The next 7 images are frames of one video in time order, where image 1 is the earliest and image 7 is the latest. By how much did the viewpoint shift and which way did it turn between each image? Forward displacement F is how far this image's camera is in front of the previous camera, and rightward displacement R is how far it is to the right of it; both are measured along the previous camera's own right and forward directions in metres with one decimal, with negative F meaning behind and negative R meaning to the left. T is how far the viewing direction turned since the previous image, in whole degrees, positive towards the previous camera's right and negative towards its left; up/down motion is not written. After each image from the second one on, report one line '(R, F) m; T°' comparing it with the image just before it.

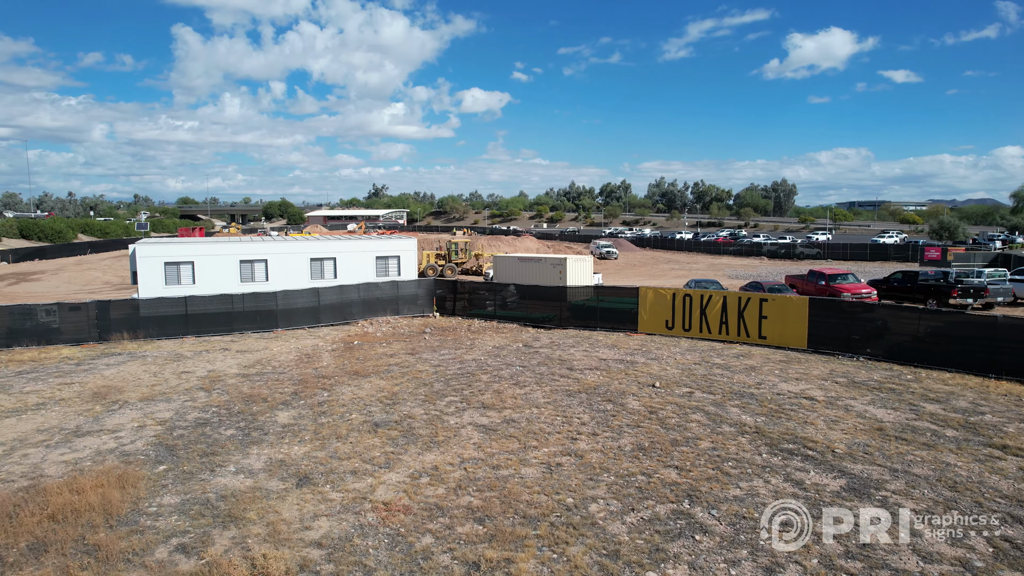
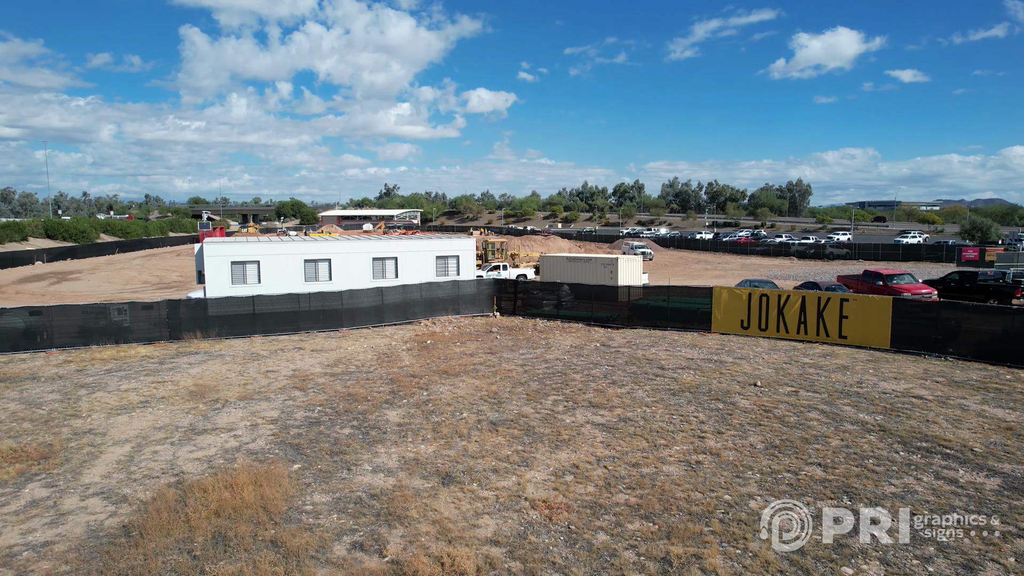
(-2.2, 0.0) m; 0°
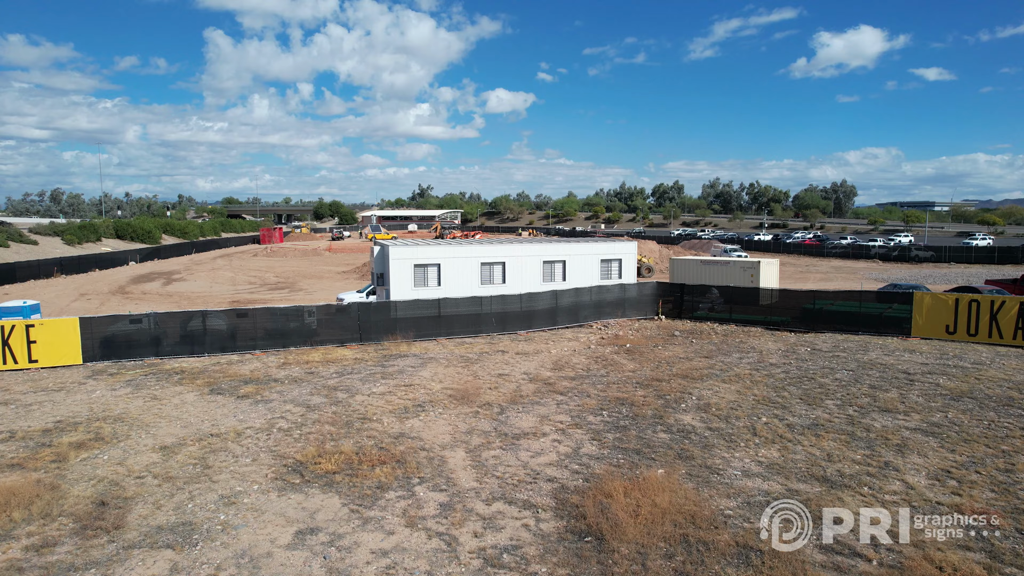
(-5.8, -0.2) m; -1°
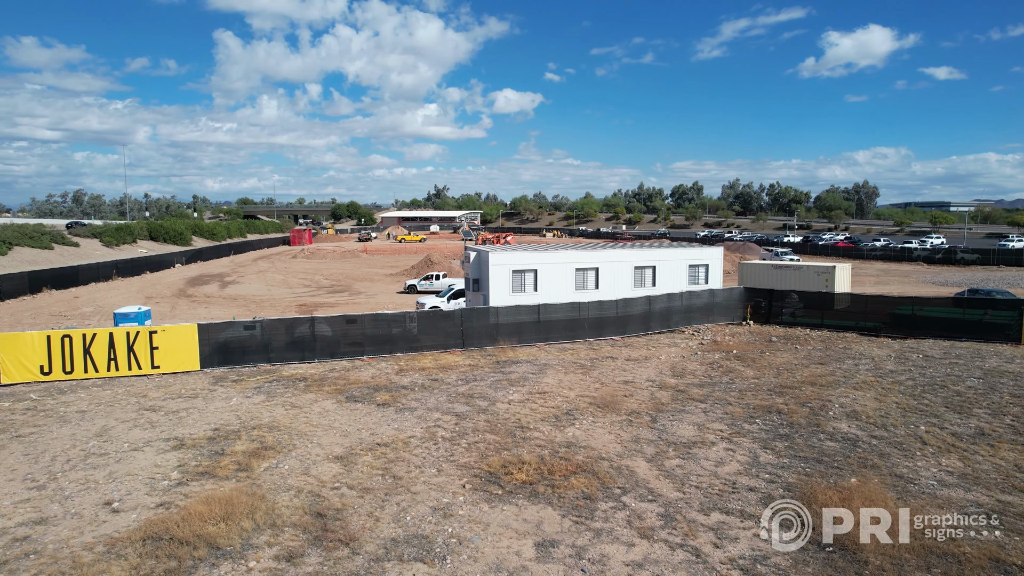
(-3.2, -0.1) m; 0°
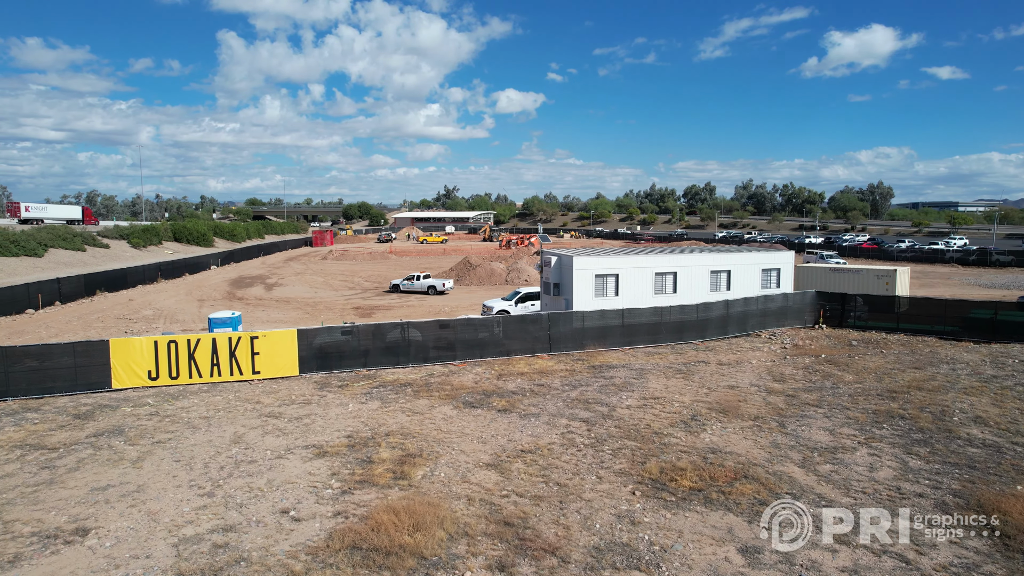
(-2.9, -0.1) m; 0°
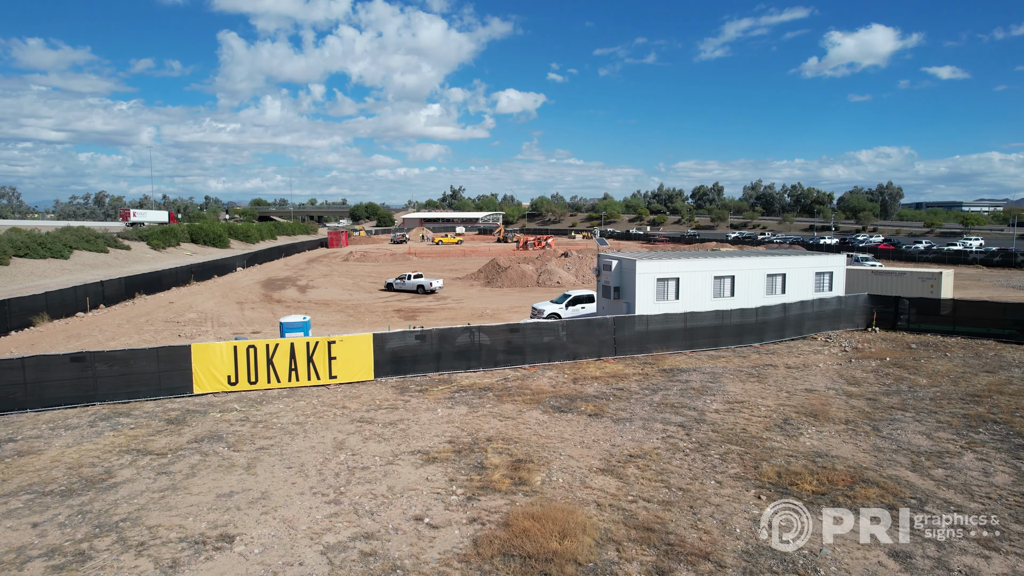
(-2.2, -0.1) m; 0°
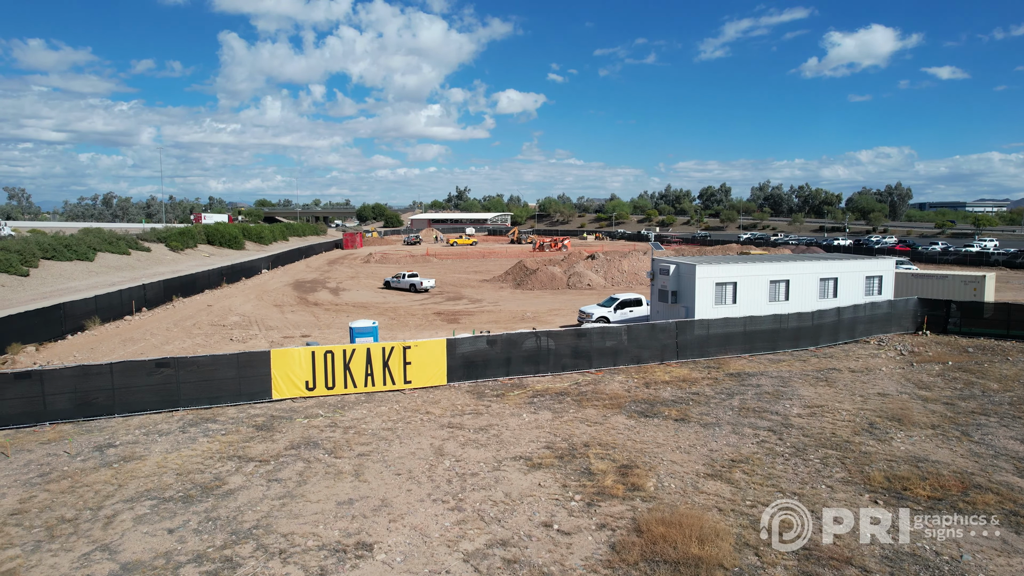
(-2.2, -0.1) m; 0°
